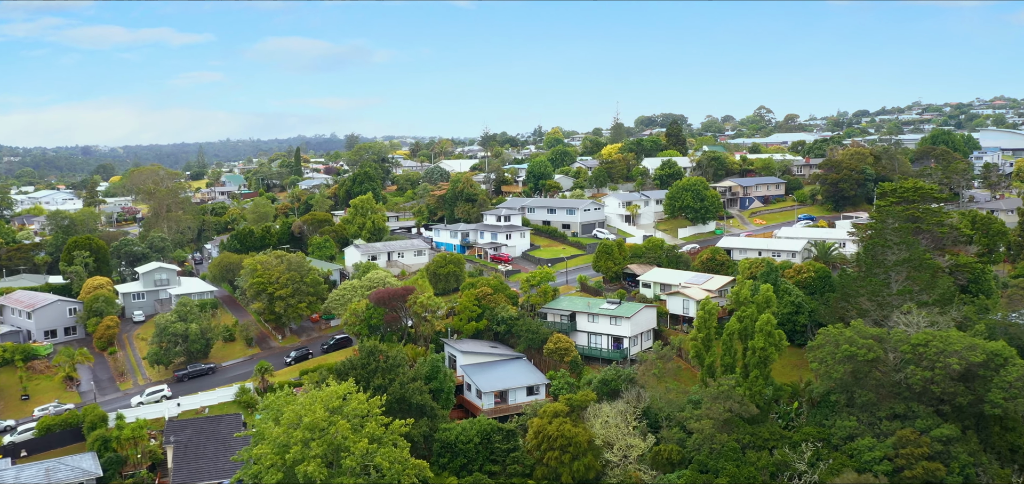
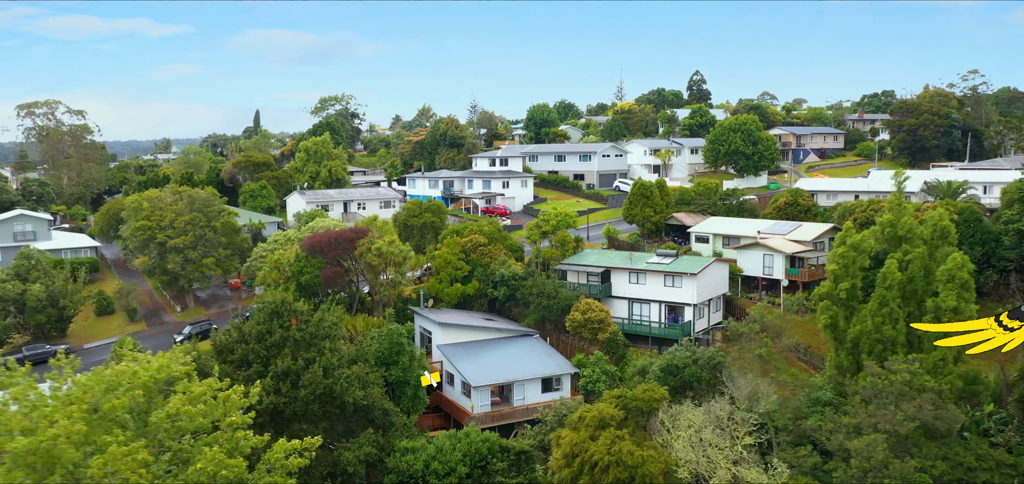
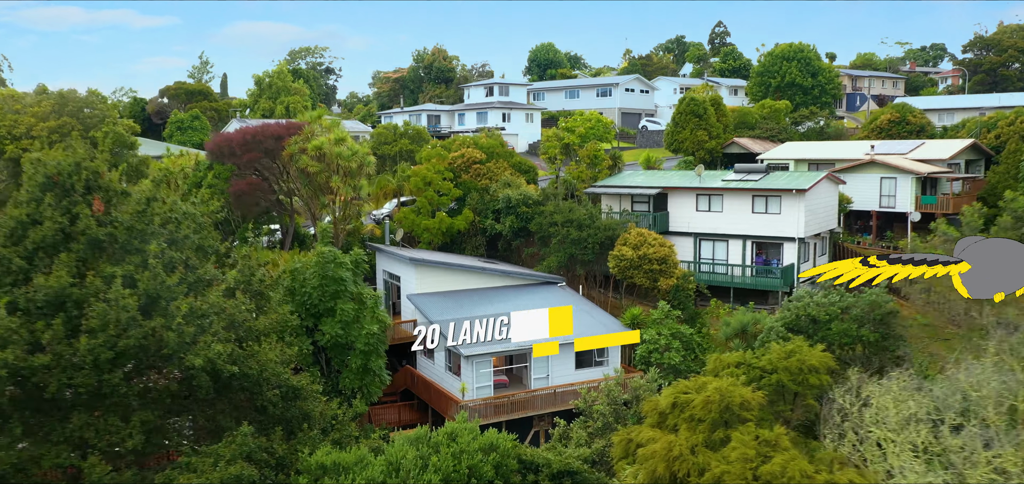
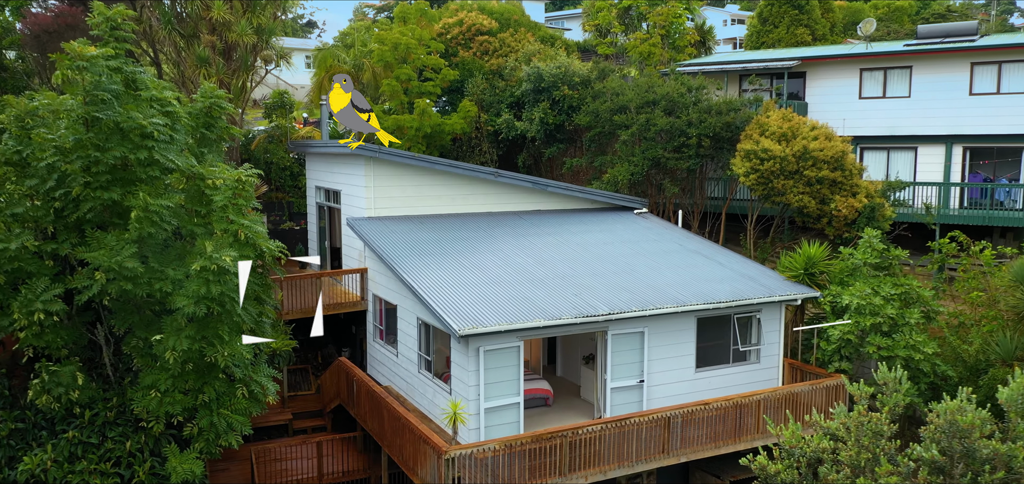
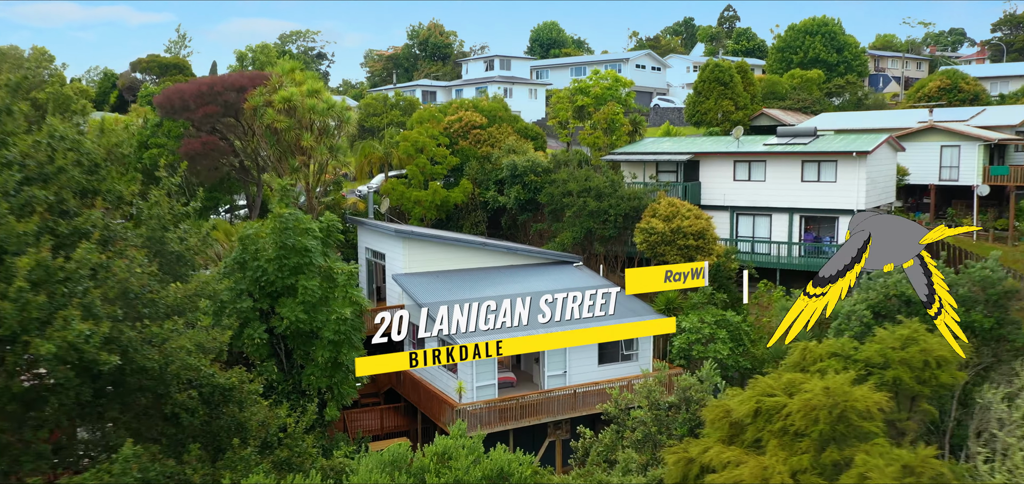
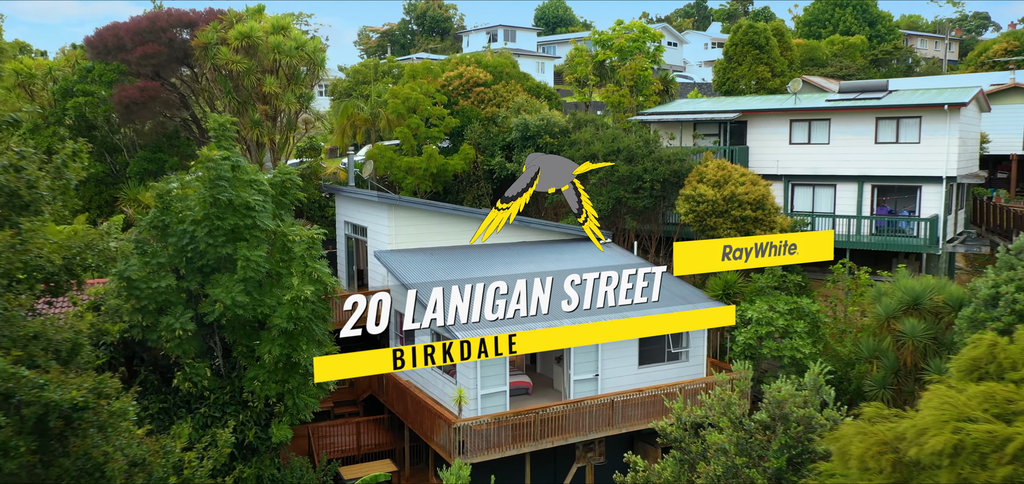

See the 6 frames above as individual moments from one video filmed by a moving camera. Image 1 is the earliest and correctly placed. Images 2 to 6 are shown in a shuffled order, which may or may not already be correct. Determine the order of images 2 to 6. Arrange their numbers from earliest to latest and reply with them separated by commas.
2, 3, 5, 6, 4
